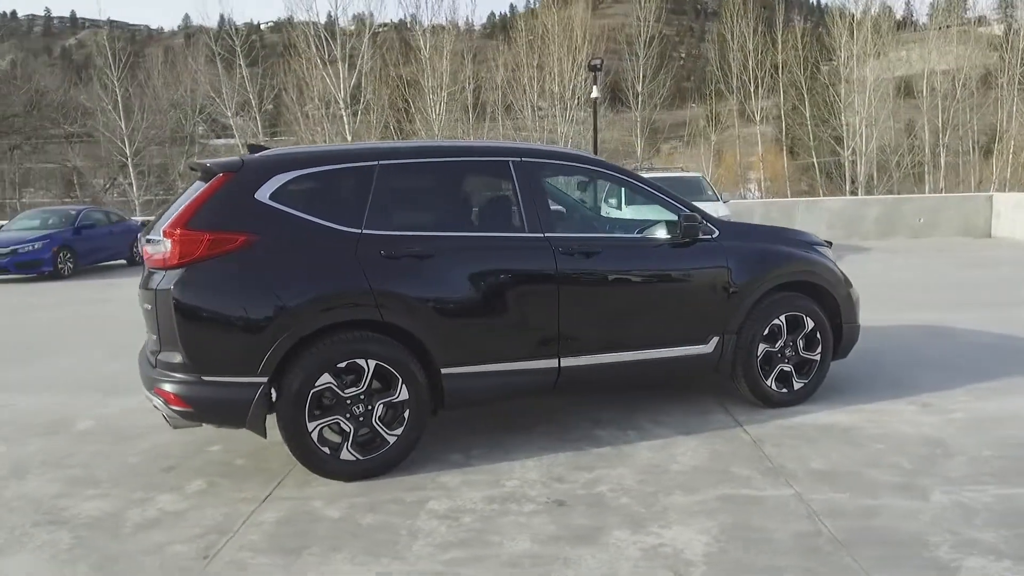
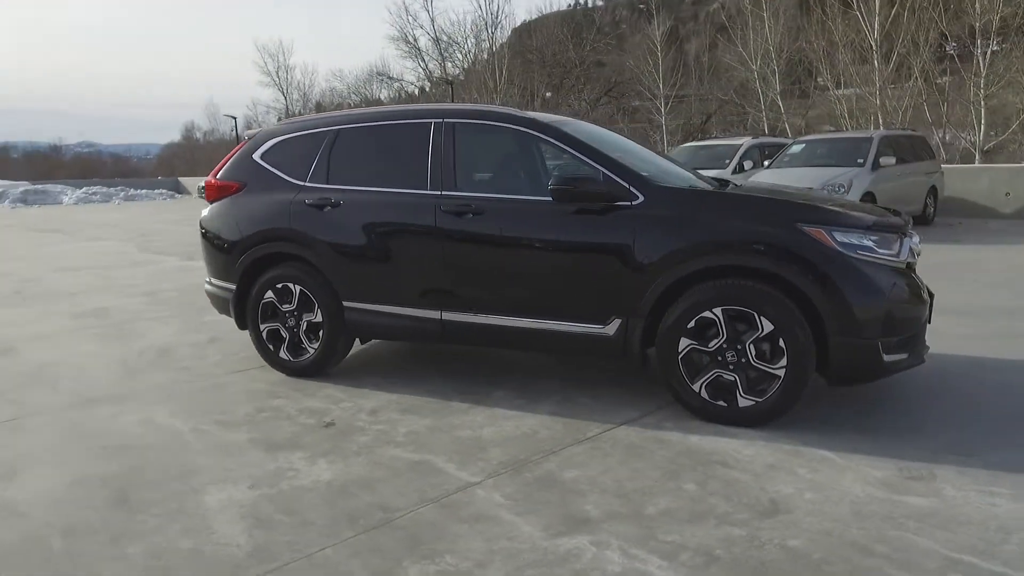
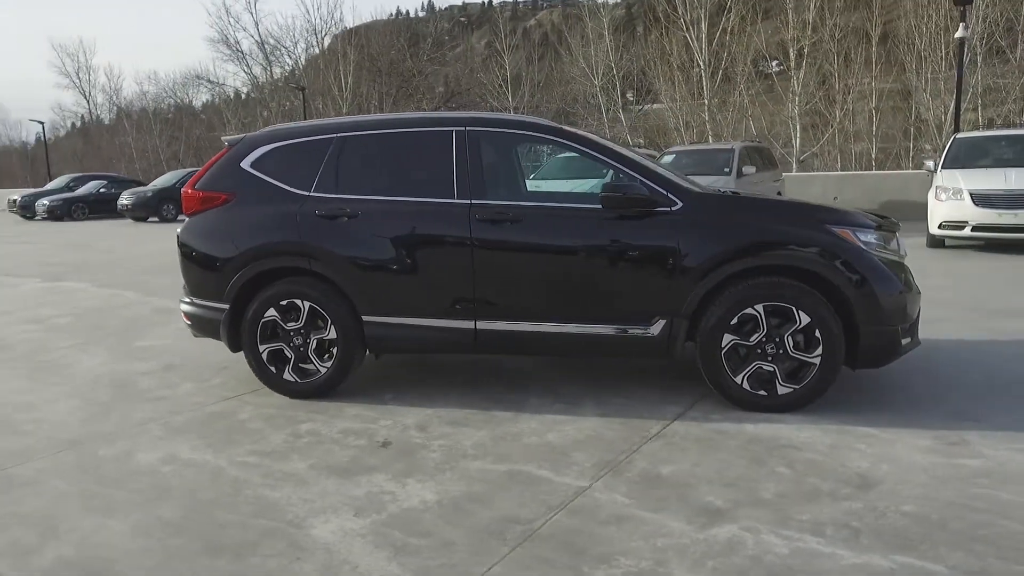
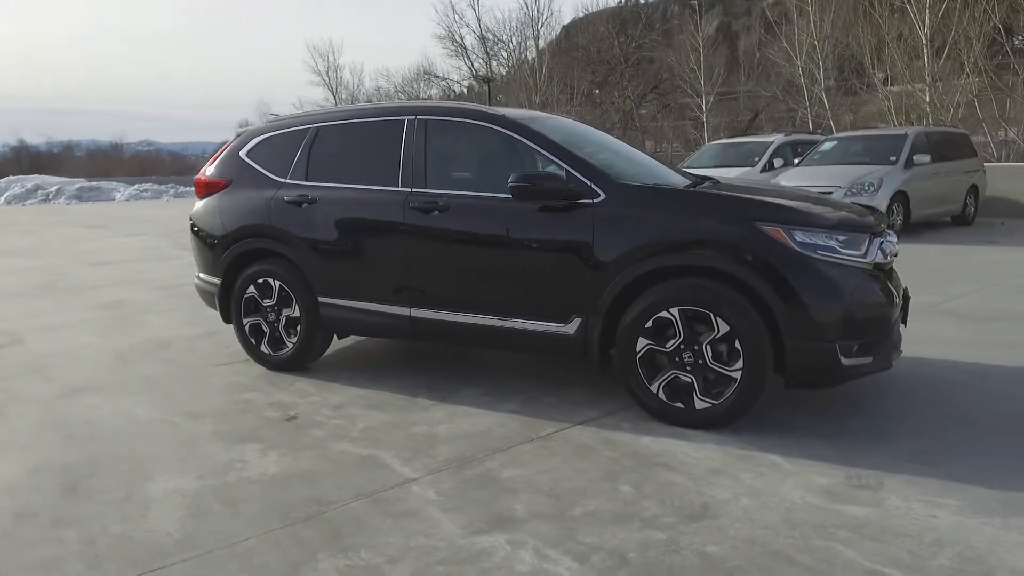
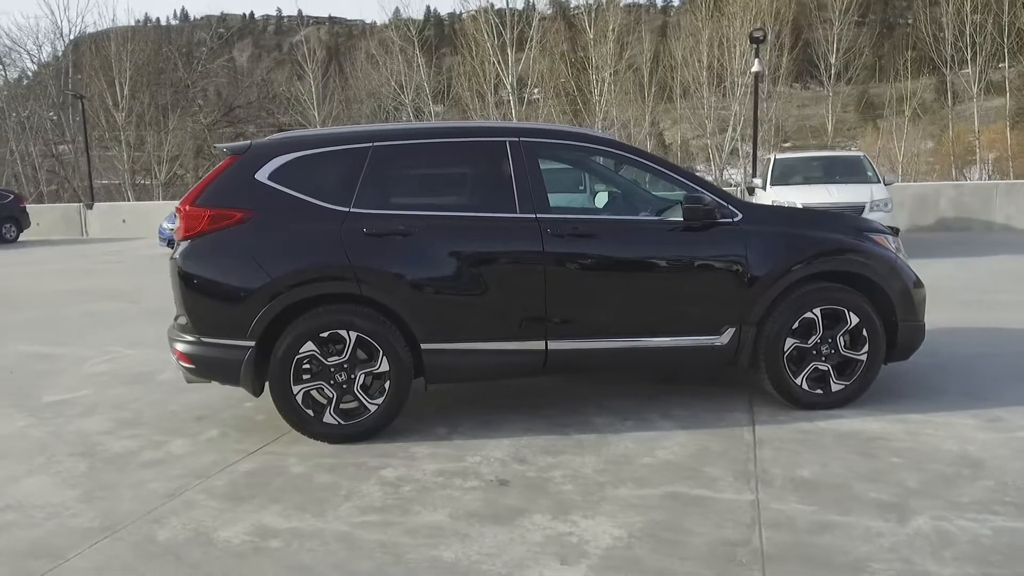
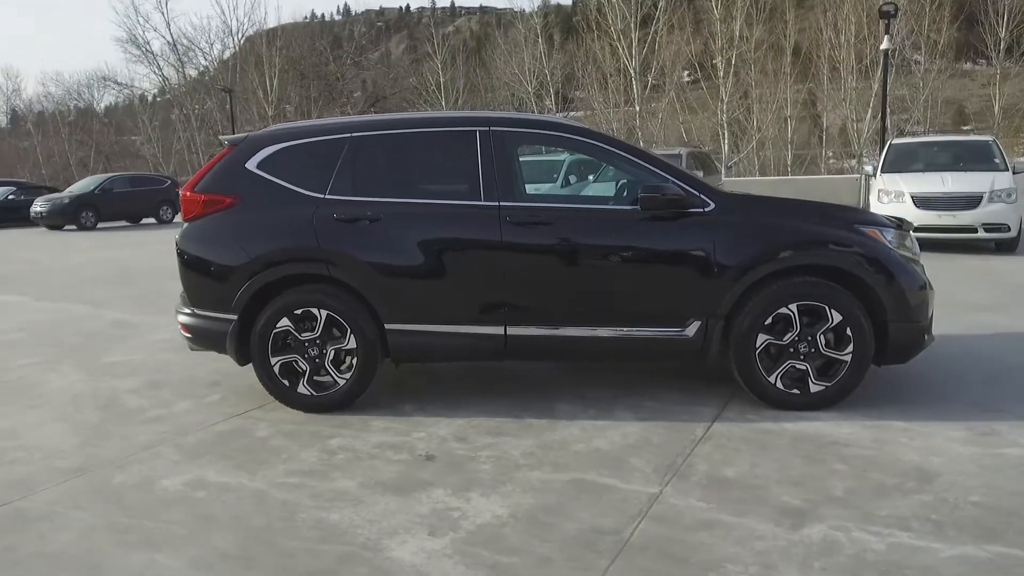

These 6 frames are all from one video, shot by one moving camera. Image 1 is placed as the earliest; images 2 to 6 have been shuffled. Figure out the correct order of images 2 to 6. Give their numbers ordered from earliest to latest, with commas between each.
5, 6, 3, 2, 4
